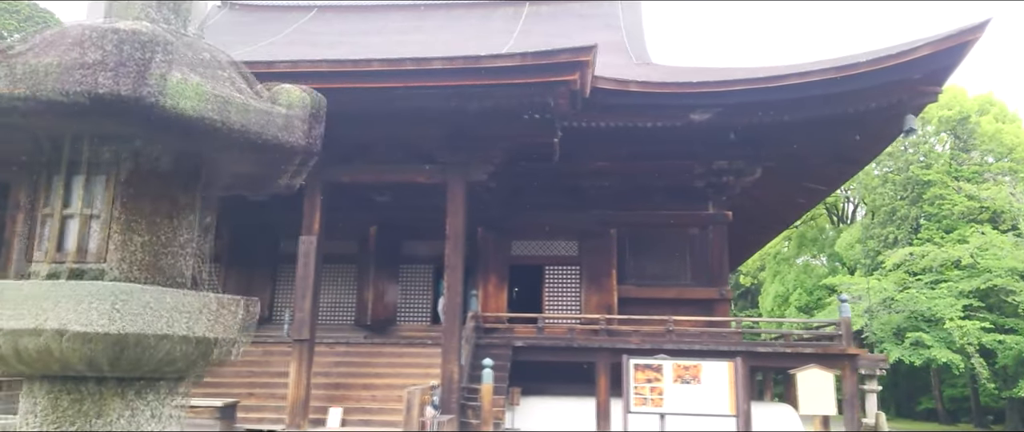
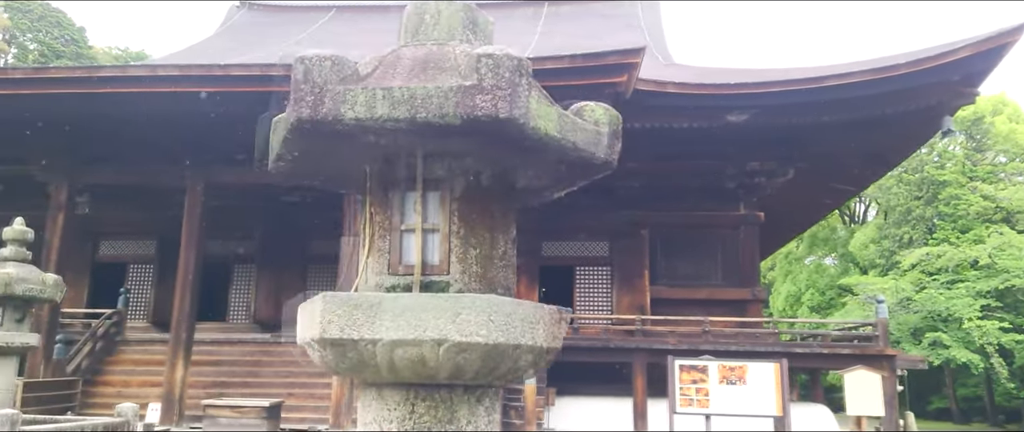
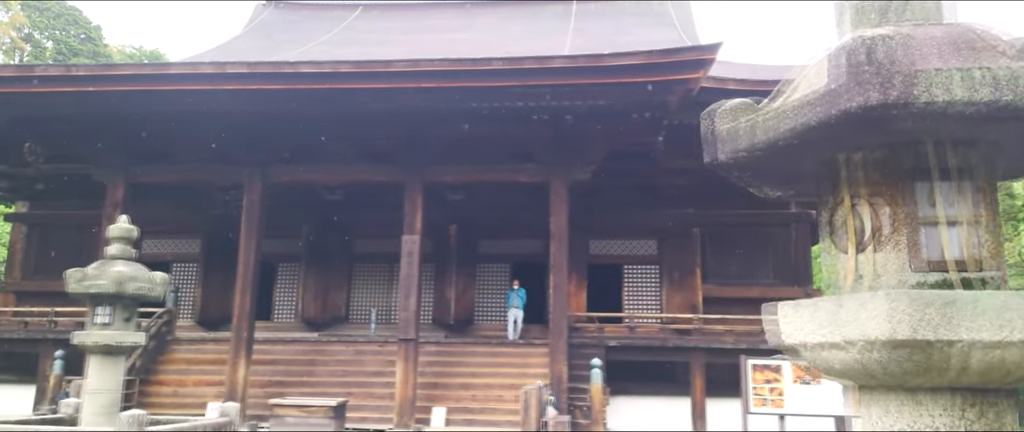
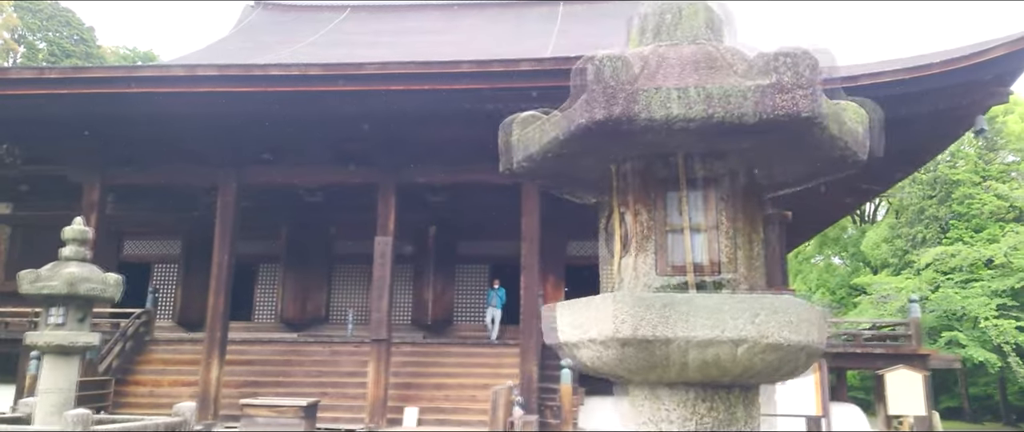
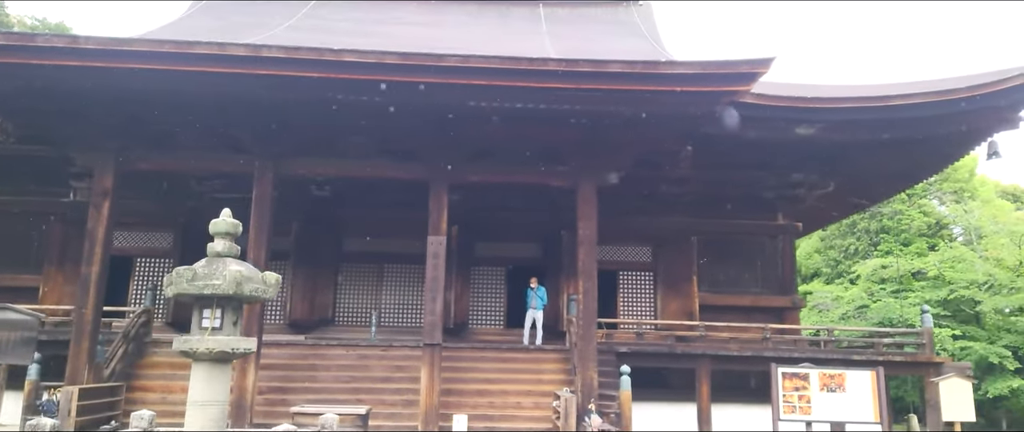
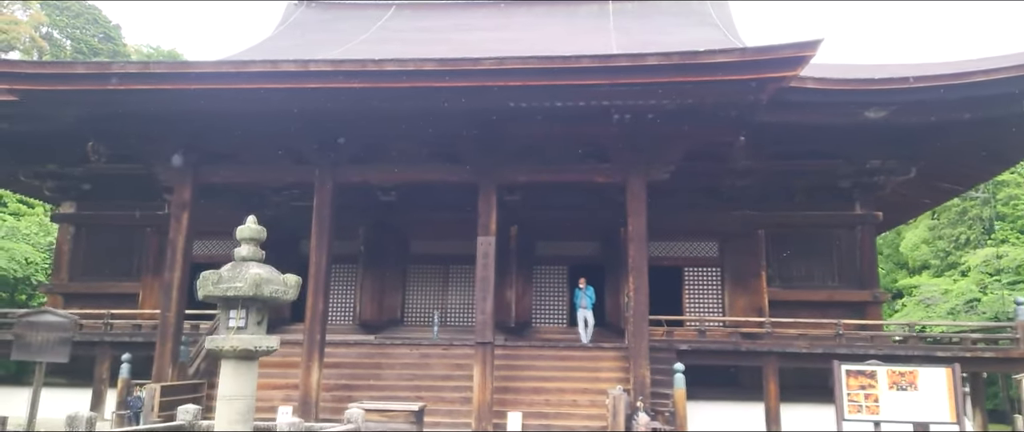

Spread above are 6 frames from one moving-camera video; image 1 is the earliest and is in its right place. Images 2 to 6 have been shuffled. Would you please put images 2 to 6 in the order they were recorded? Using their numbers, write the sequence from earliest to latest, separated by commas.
2, 4, 3, 6, 5
